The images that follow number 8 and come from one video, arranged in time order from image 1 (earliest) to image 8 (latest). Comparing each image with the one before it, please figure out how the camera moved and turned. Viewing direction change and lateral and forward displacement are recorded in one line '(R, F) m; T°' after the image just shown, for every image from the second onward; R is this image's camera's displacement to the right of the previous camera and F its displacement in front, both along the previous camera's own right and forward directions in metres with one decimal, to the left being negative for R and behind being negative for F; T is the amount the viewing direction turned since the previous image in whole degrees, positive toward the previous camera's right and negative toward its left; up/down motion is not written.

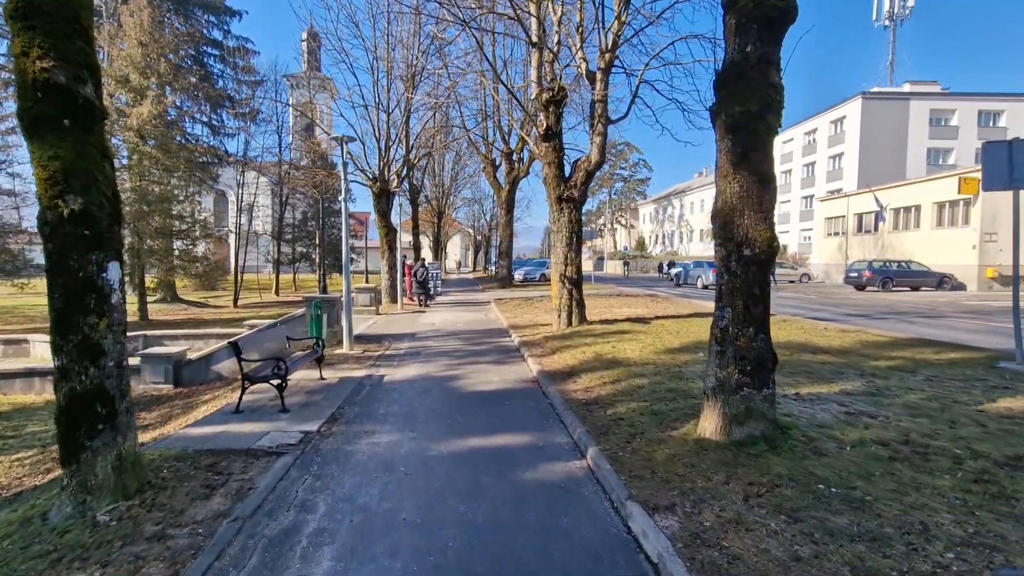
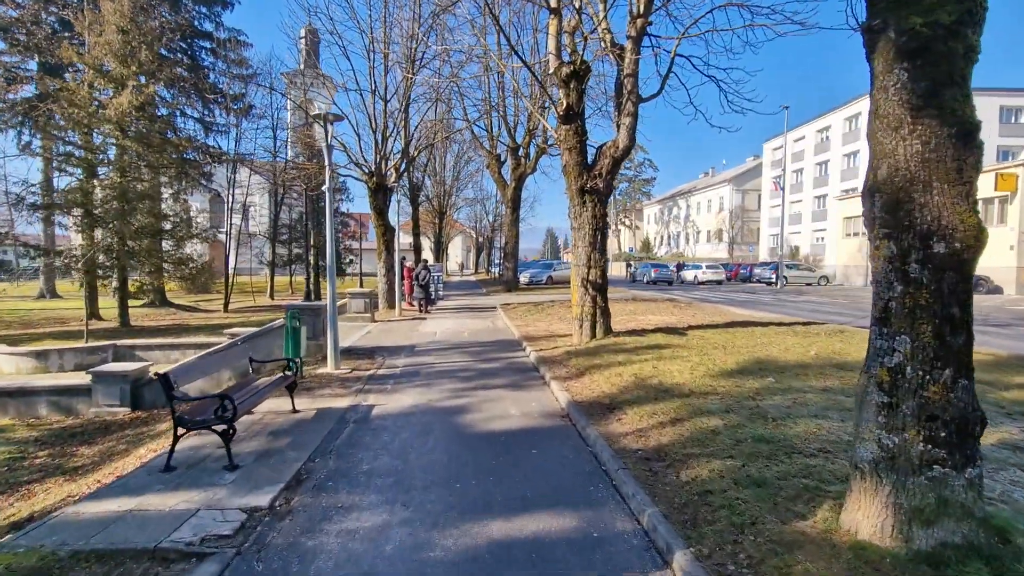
(-0.3, +1.7) m; 0°
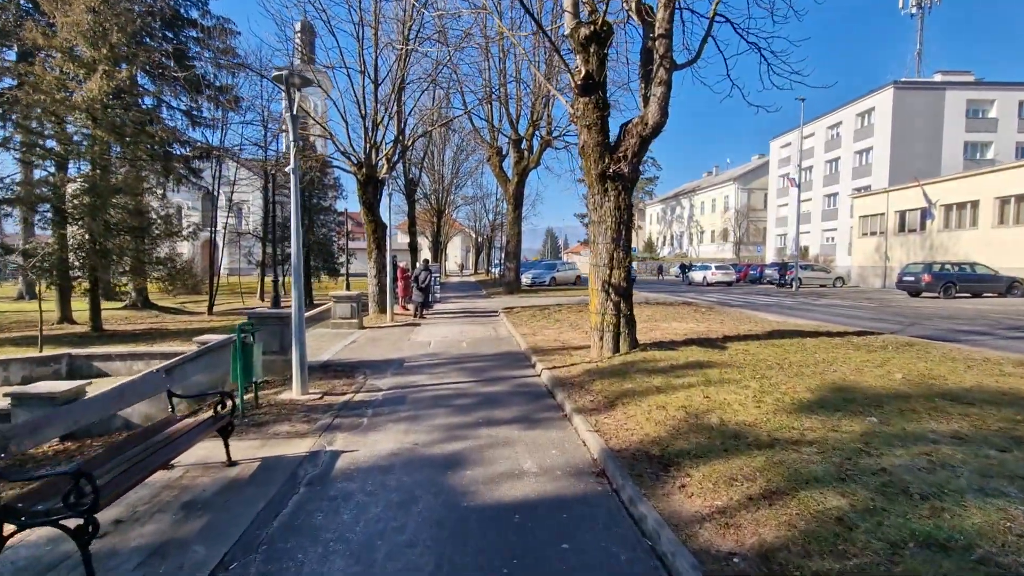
(-0.1, +1.7) m; 0°
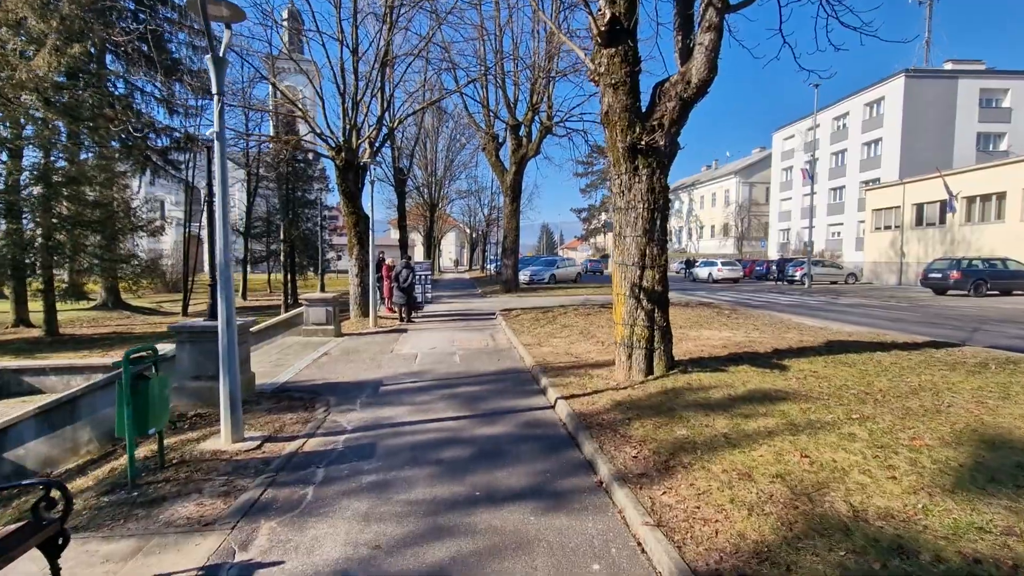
(-0.1, +1.9) m; +1°
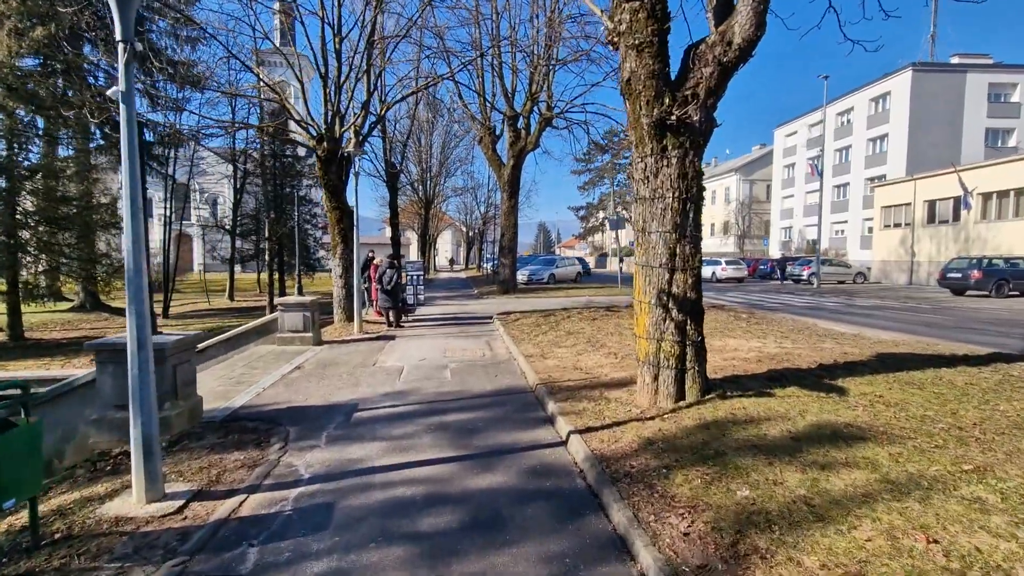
(0.0, +1.3) m; 0°
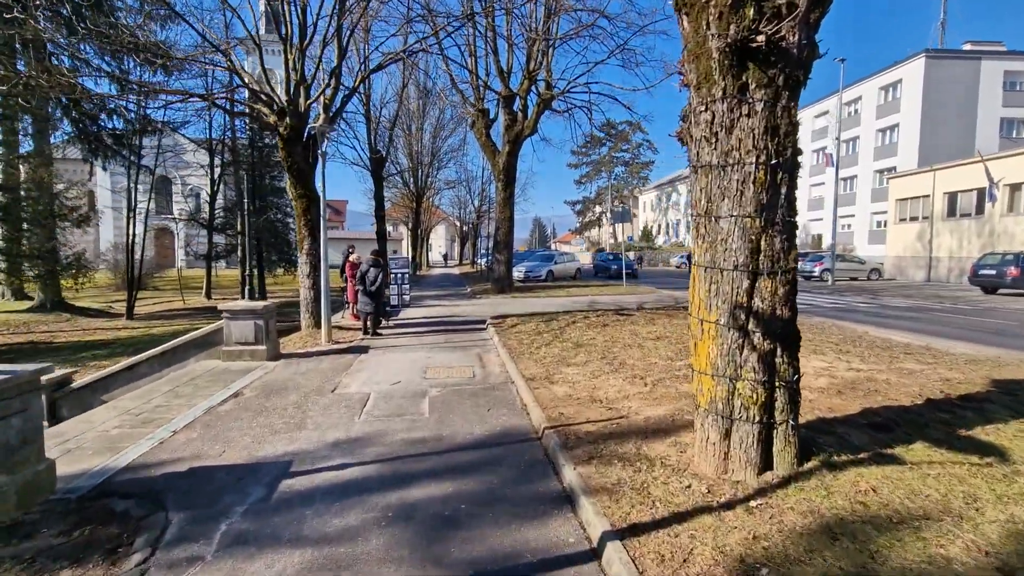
(0.0, +2.0) m; +1°
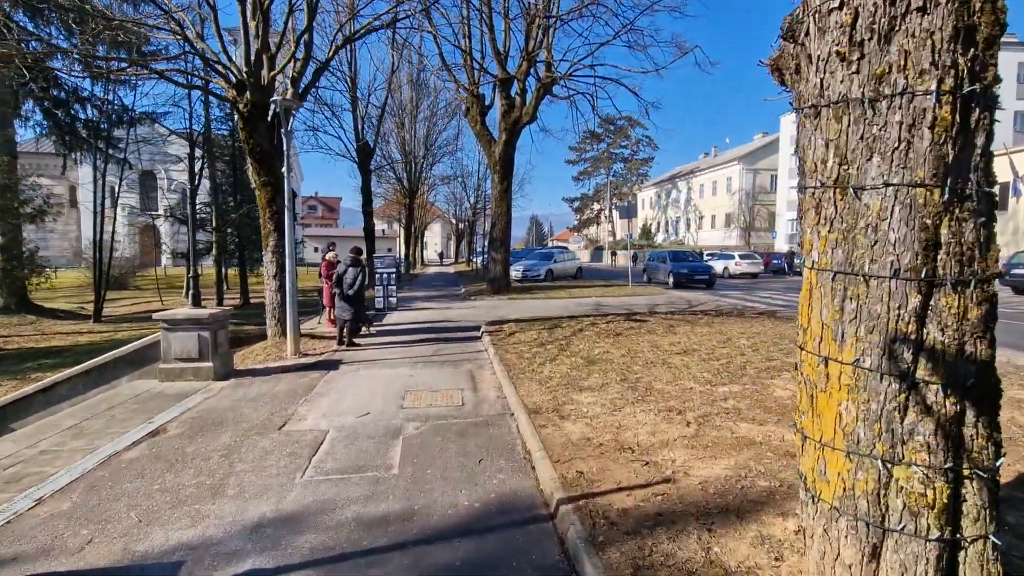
(0.0, +1.6) m; 0°
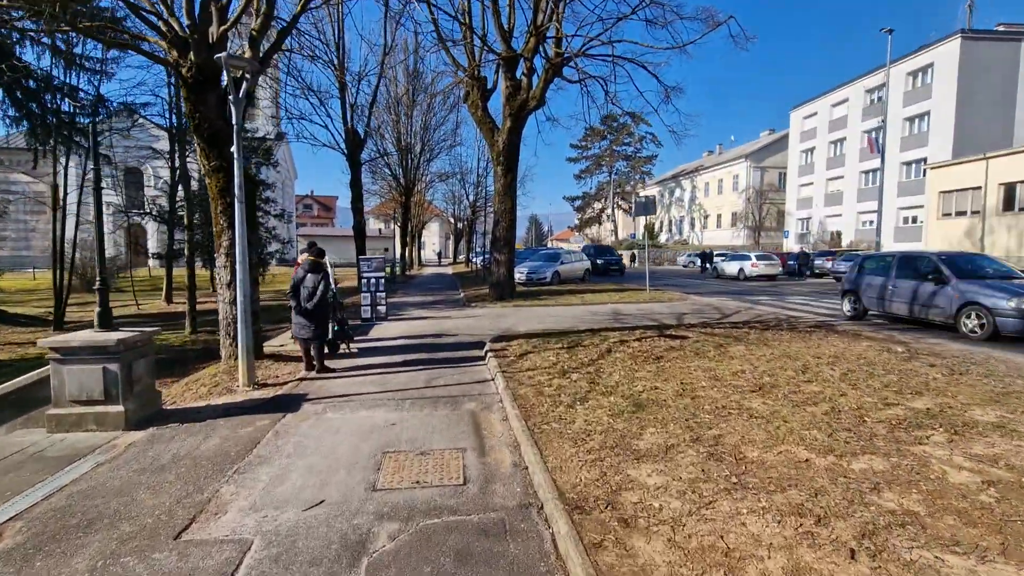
(-0.2, +2.0) m; 0°
